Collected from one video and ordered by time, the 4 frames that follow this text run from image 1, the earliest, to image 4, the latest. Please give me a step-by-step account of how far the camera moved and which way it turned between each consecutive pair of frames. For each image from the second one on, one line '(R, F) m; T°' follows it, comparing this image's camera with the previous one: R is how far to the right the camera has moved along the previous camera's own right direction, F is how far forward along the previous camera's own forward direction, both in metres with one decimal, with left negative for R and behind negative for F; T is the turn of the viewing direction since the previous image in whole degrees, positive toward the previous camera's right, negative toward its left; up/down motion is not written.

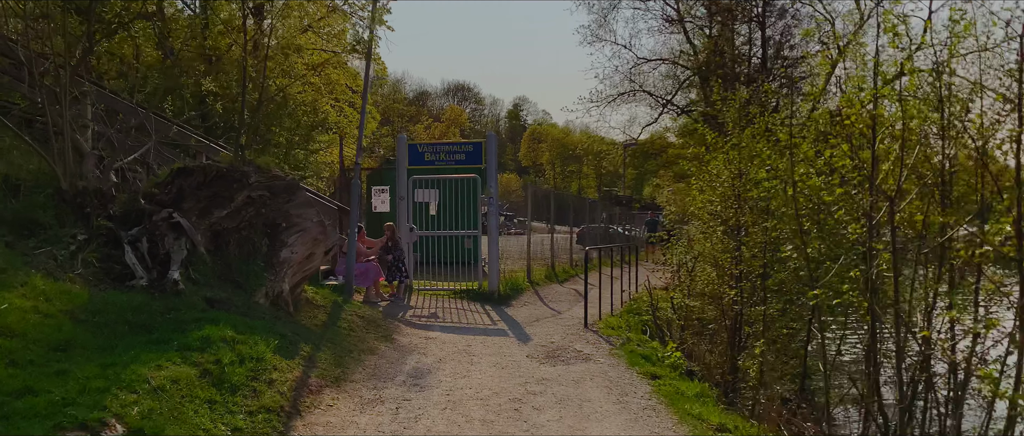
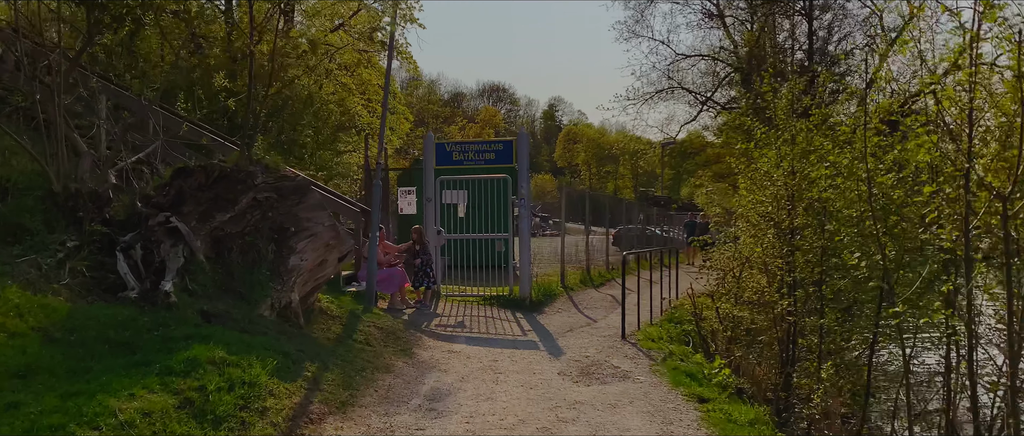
(0.0, +0.7) m; -3°
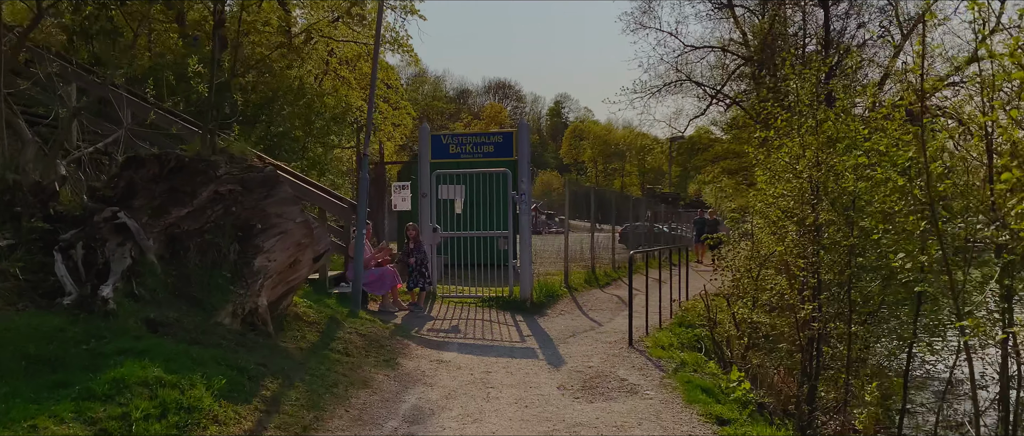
(+0.1, +0.7) m; 0°
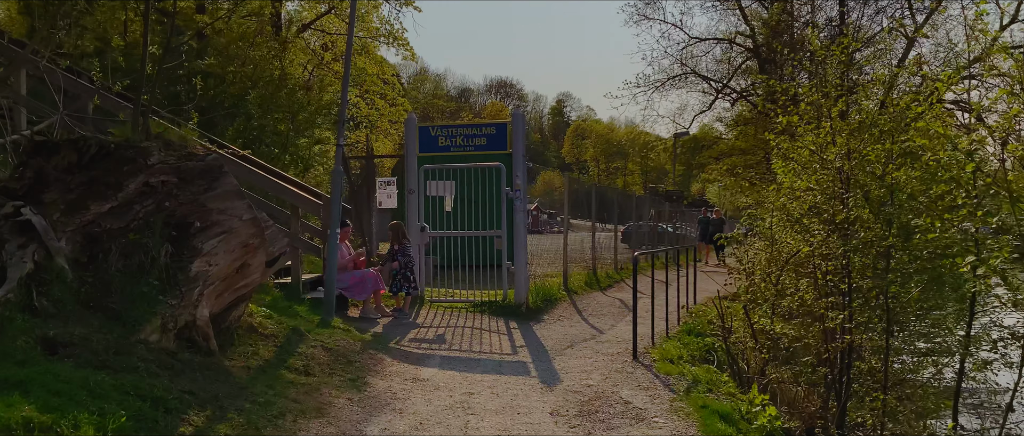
(+0.1, +0.9) m; 0°
